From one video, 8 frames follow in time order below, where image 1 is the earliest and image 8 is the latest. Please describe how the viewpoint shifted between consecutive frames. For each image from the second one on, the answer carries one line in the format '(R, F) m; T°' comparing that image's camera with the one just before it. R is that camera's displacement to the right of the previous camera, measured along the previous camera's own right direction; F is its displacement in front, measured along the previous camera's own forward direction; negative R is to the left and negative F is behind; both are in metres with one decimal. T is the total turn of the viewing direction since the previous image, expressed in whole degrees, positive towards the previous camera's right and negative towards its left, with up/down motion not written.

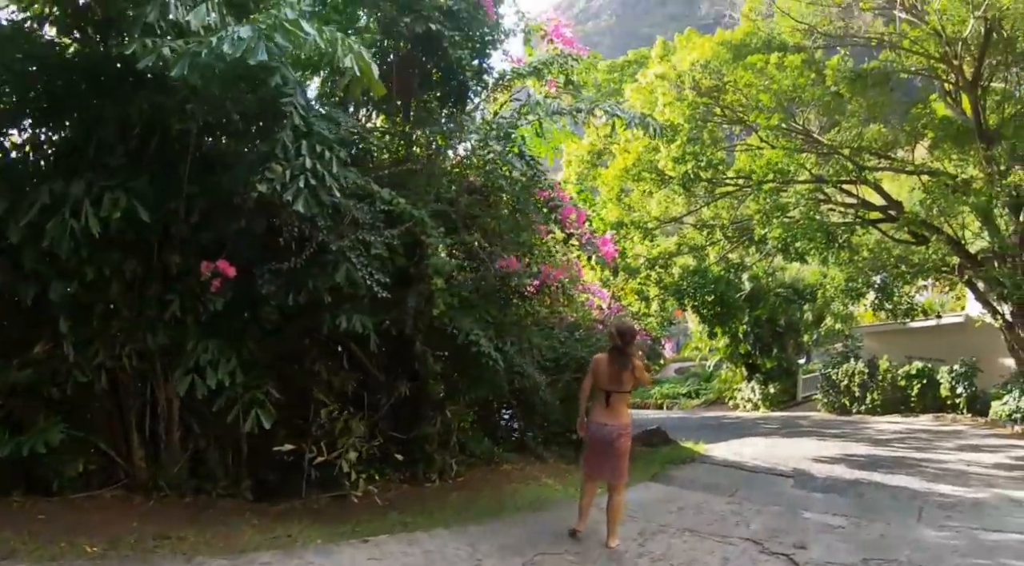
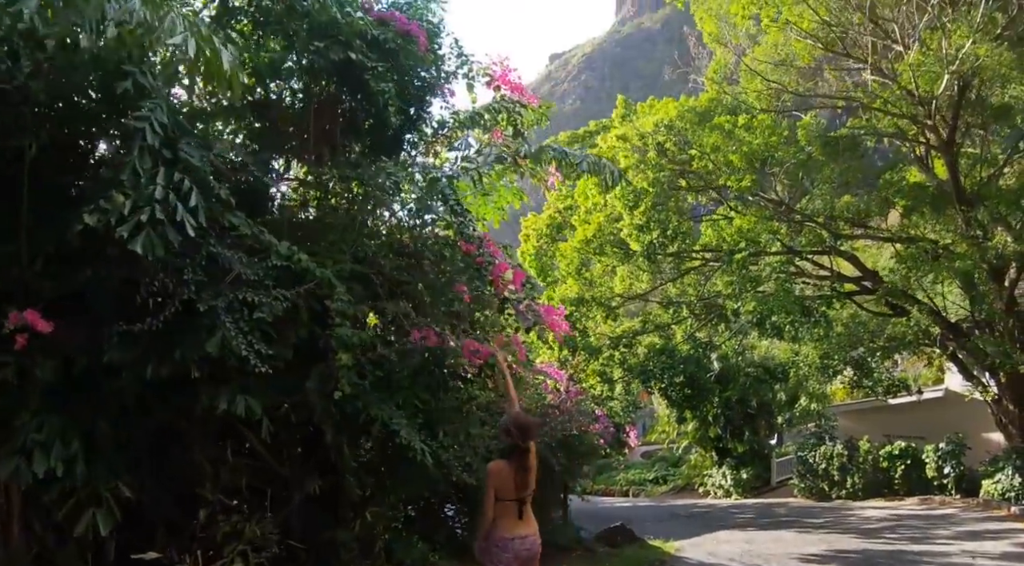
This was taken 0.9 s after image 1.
(+0.2, +1.0) m; +2°
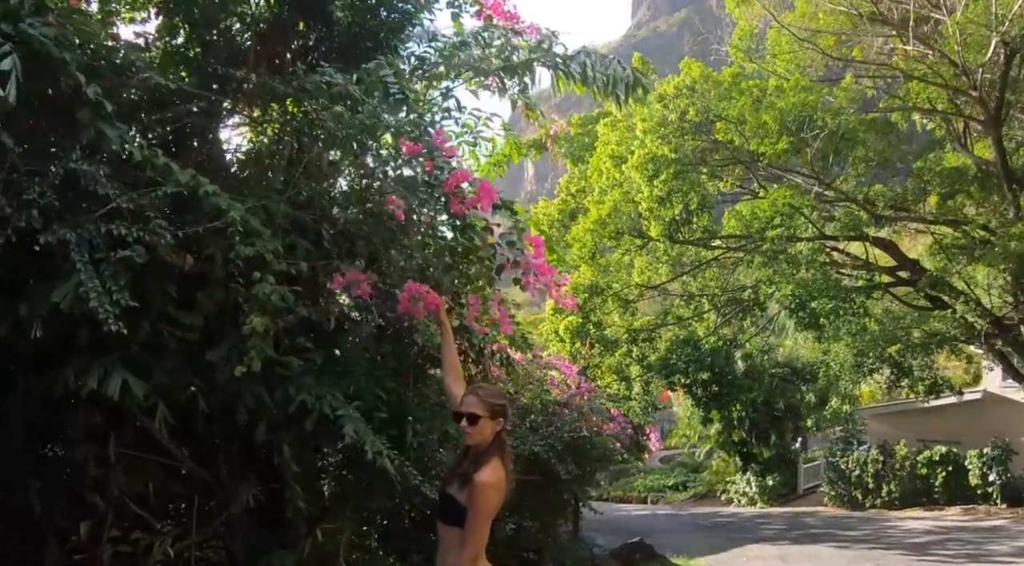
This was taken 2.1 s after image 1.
(+0.1, +1.1) m; -1°
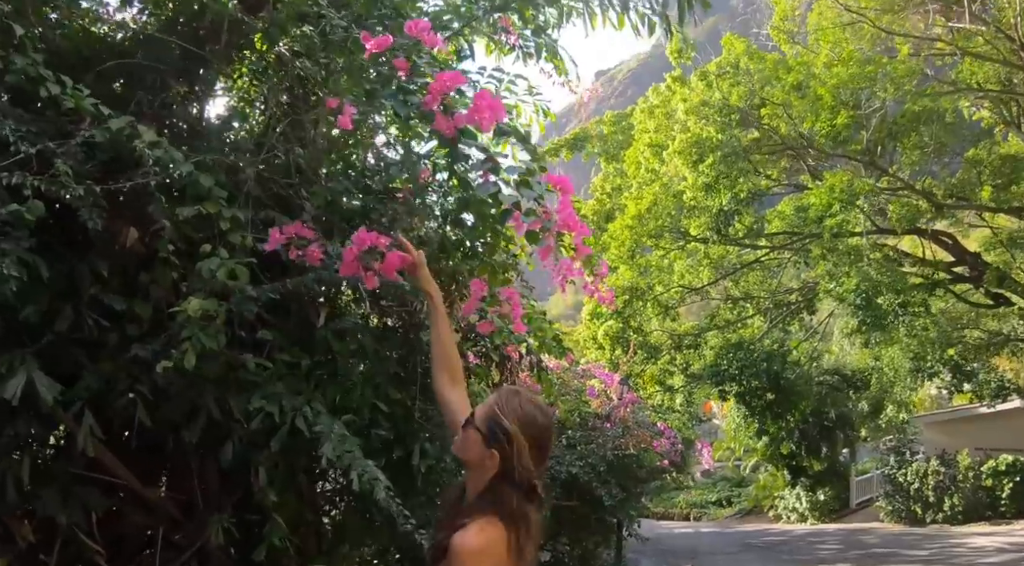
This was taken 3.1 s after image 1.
(0.0, +0.8) m; -2°
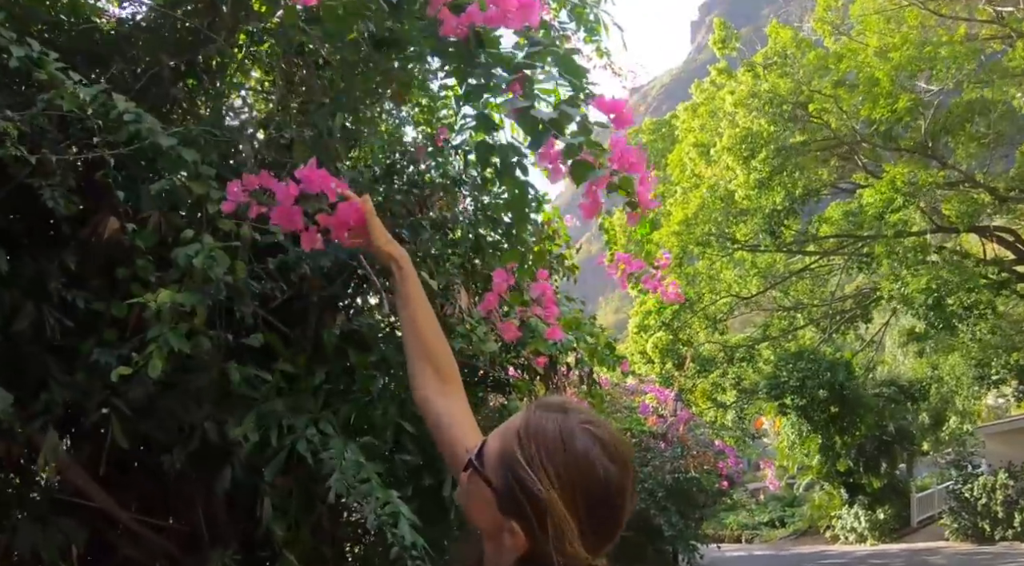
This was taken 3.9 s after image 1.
(0.0, +0.5) m; -2°
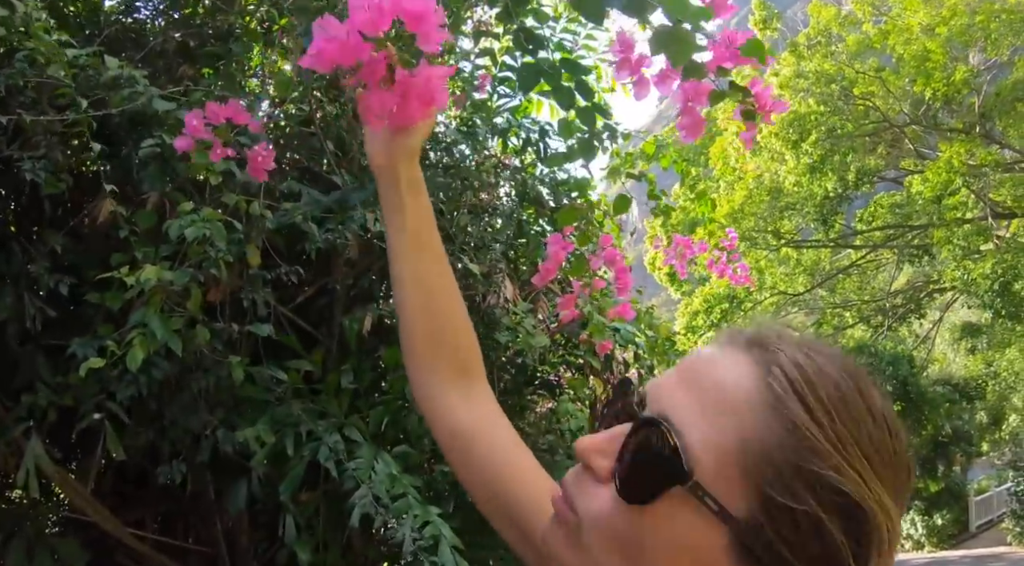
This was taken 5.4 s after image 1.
(0.0, +0.3) m; -2°
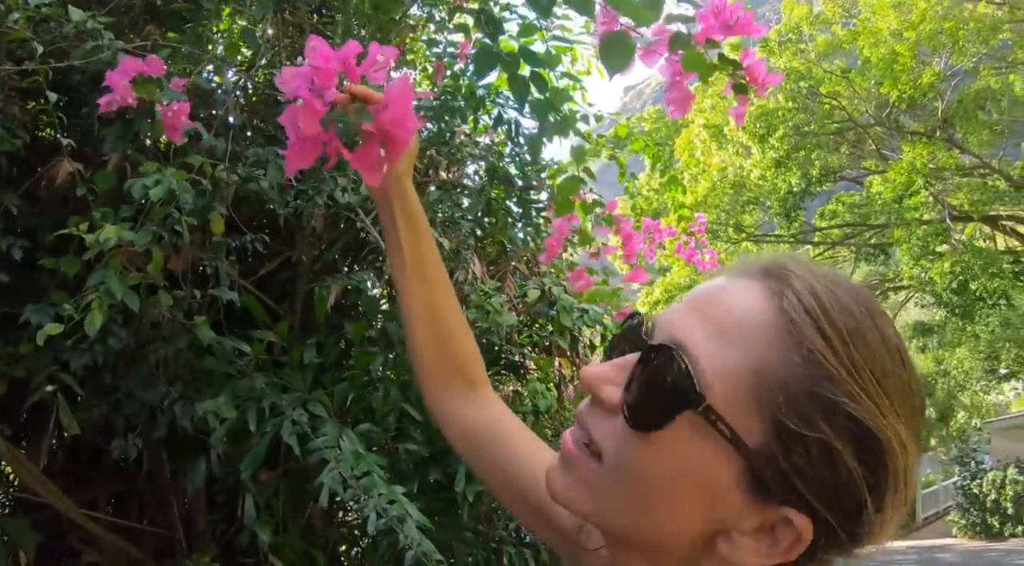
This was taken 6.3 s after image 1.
(0.0, 0.0) m; +2°
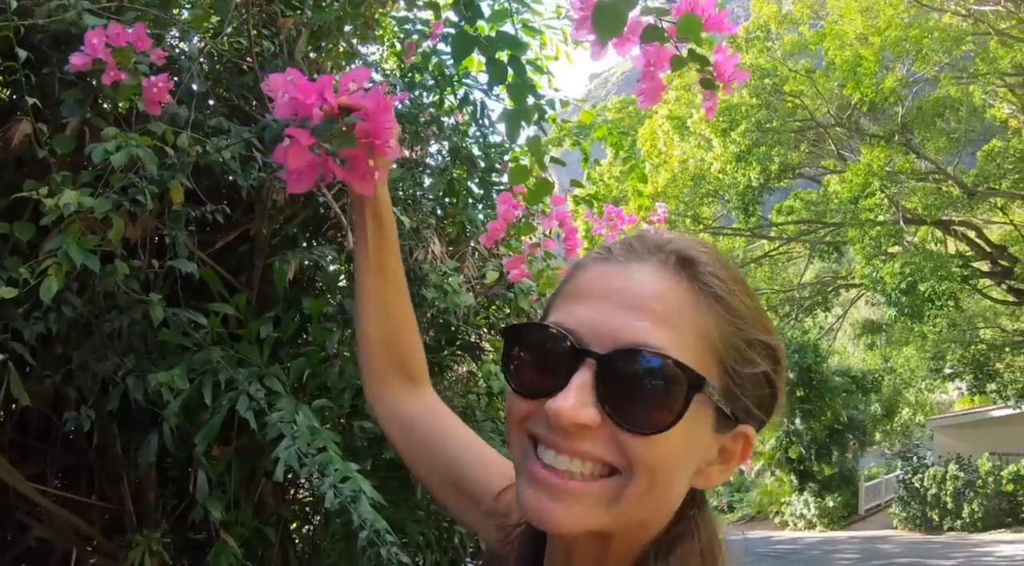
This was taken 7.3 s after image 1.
(0.0, 0.0) m; +3°
